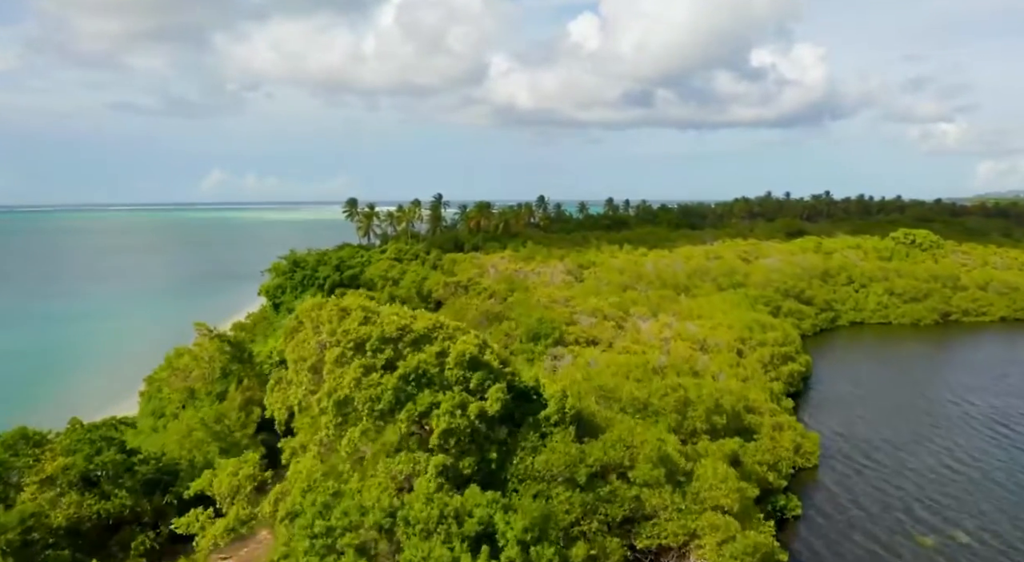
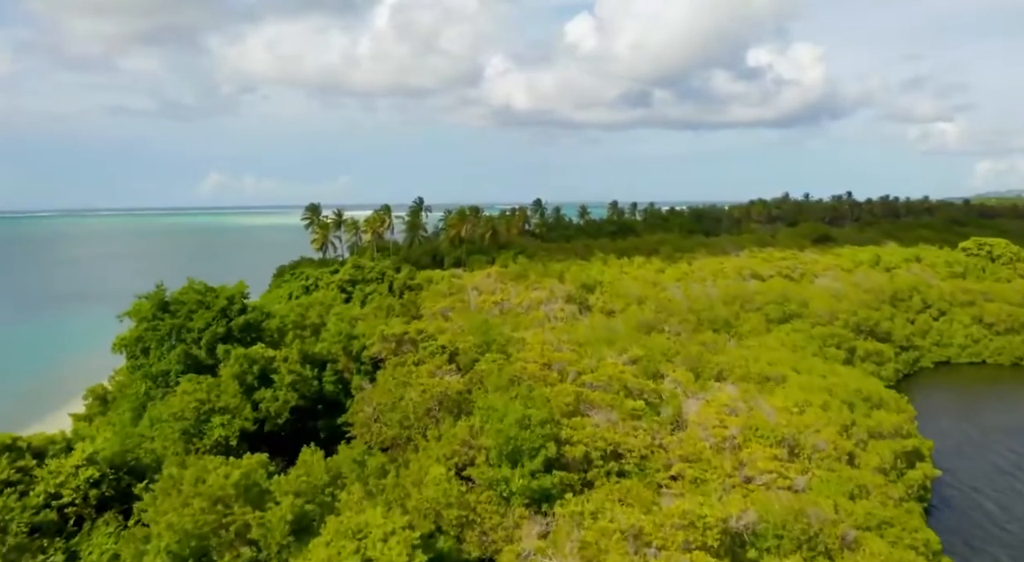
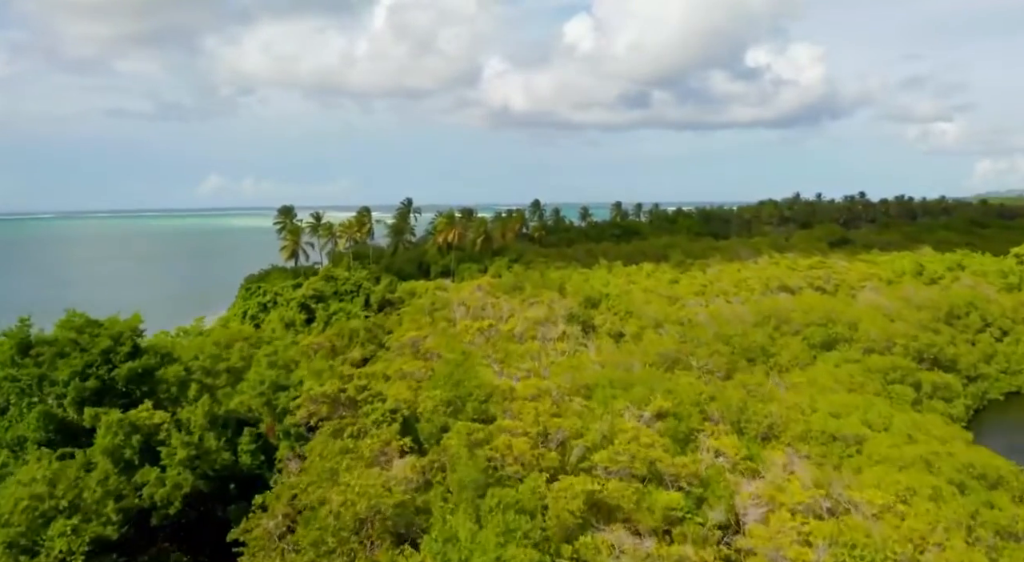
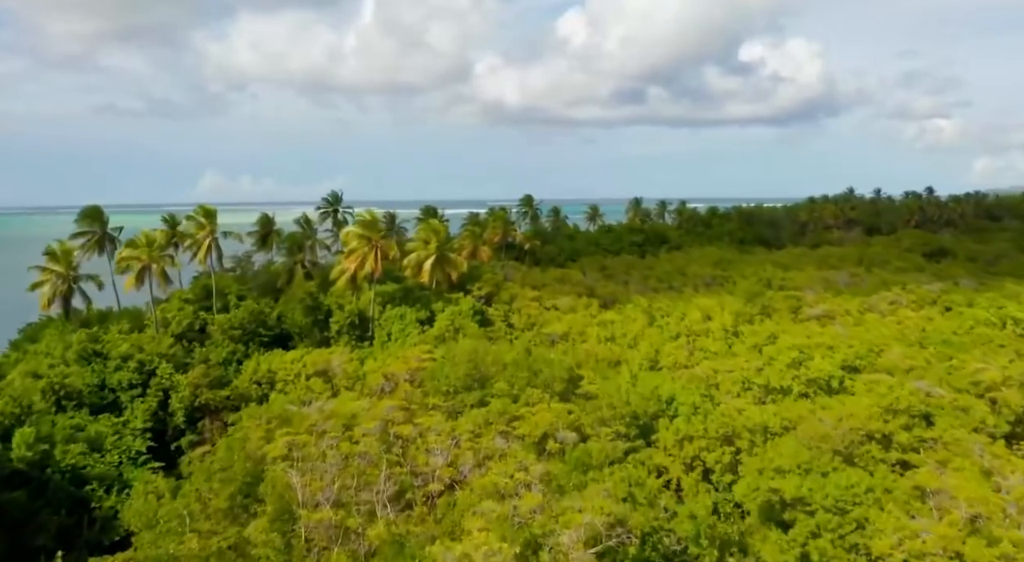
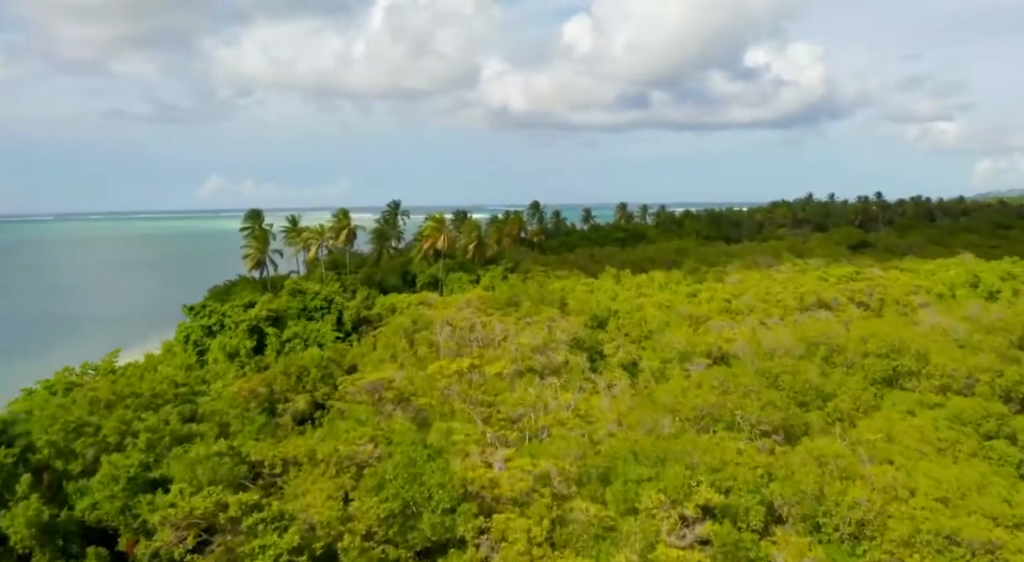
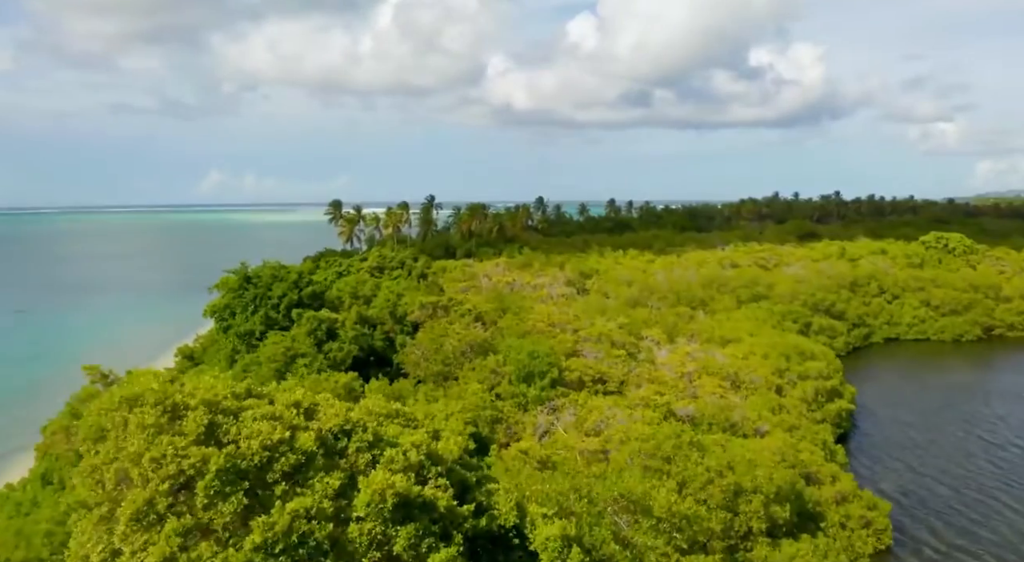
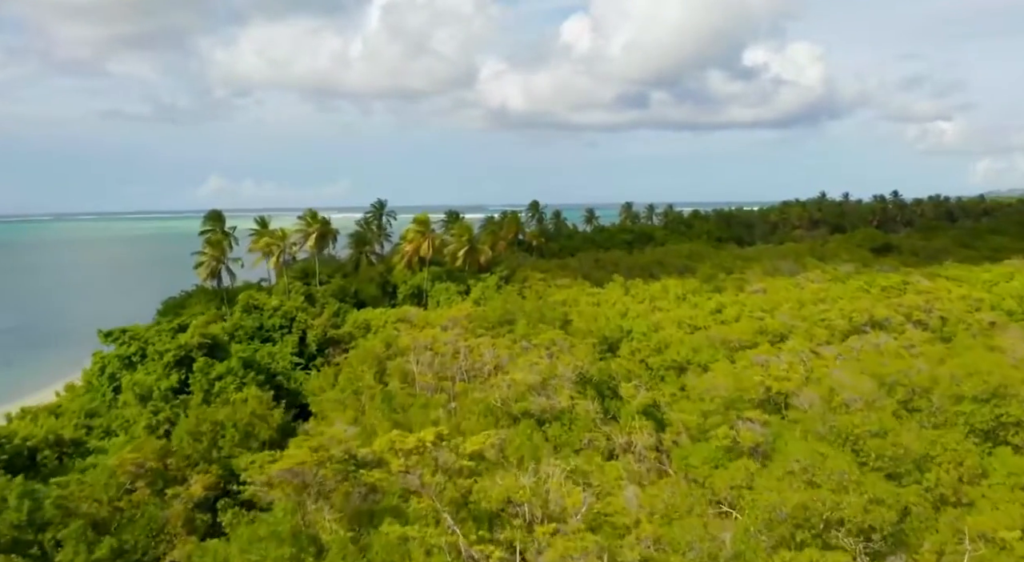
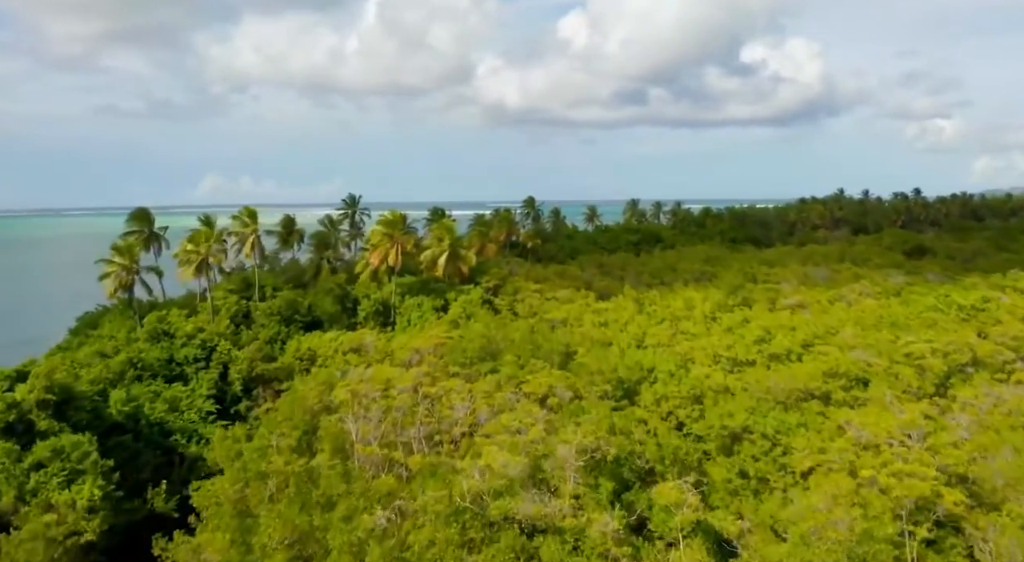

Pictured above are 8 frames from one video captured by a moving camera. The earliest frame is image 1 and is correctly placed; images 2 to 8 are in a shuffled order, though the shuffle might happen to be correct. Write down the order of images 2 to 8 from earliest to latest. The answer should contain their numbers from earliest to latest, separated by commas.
6, 2, 3, 5, 7, 8, 4
